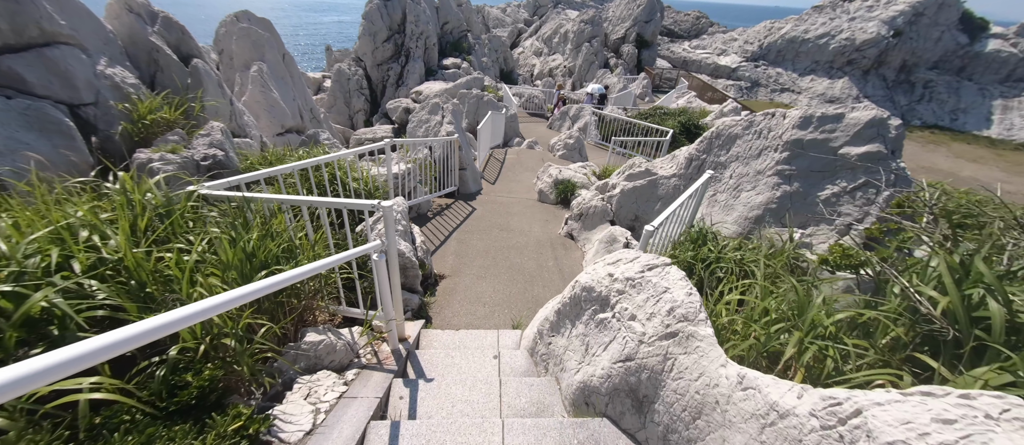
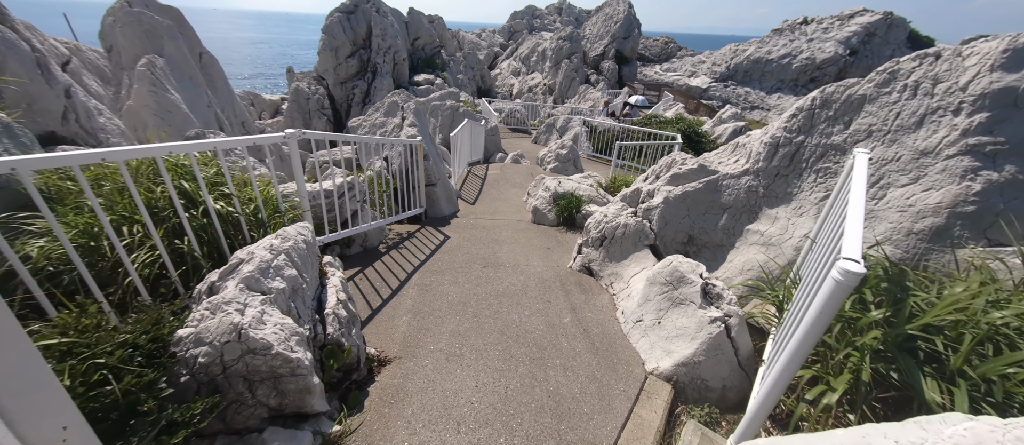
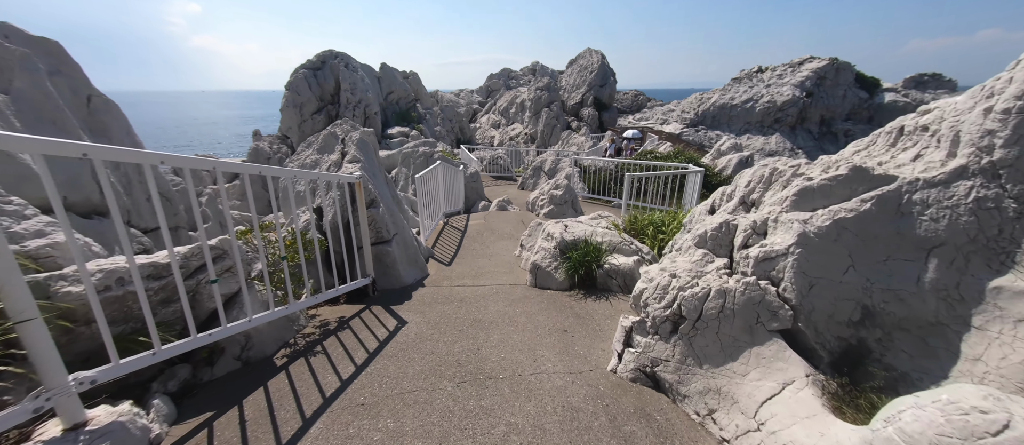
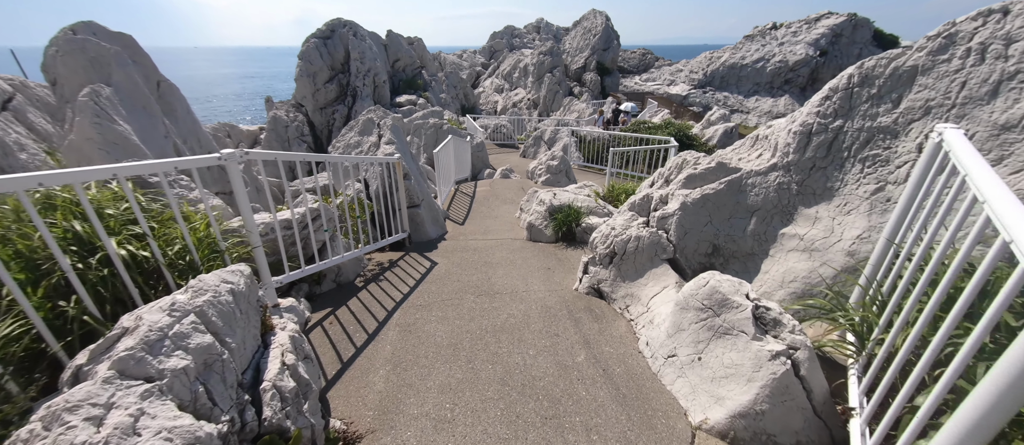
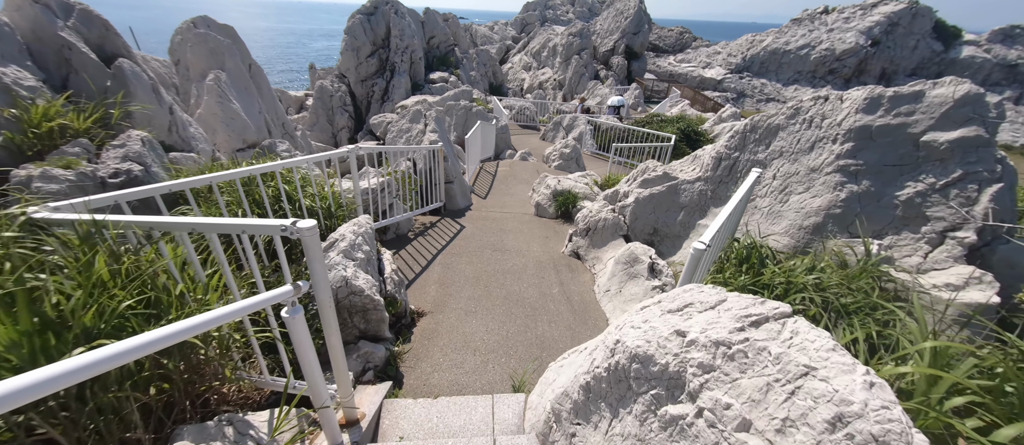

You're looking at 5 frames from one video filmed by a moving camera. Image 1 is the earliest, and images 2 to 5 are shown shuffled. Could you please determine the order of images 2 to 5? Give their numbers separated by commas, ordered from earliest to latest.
5, 2, 4, 3
